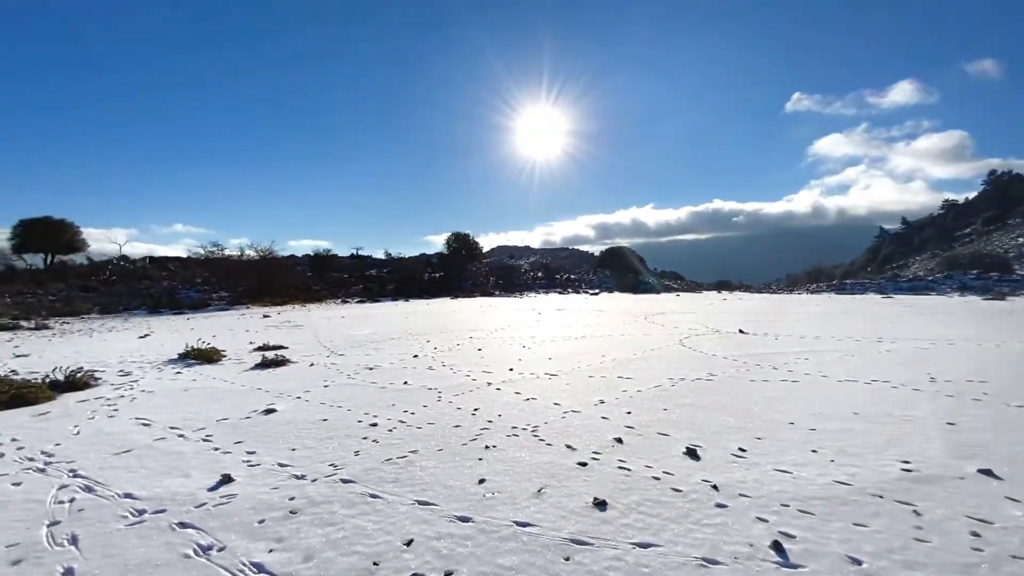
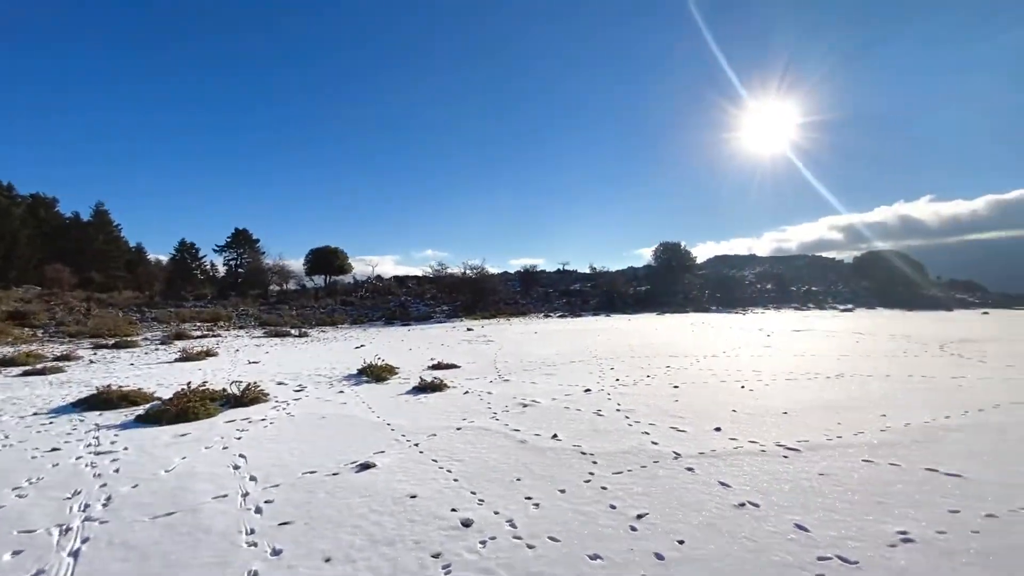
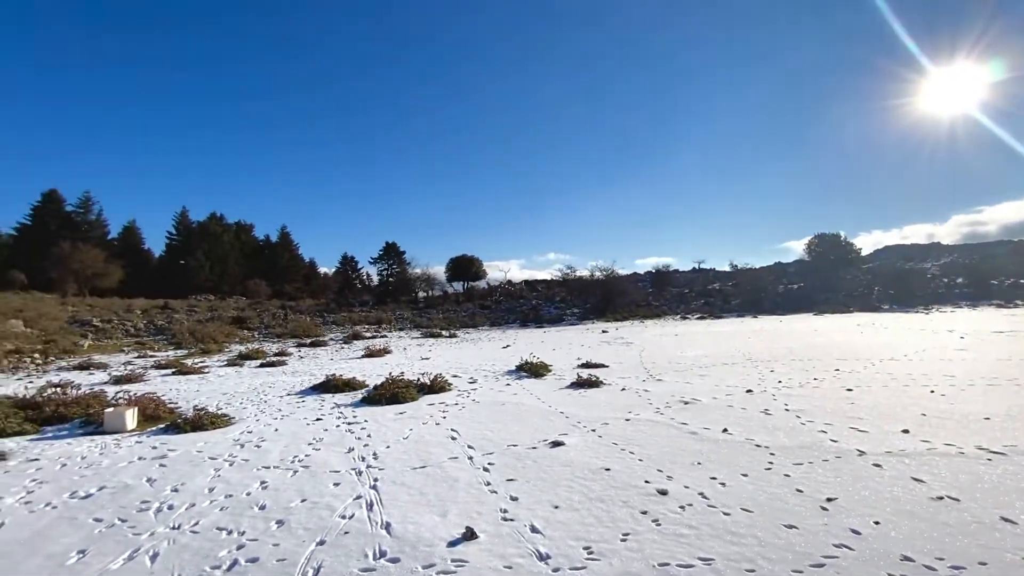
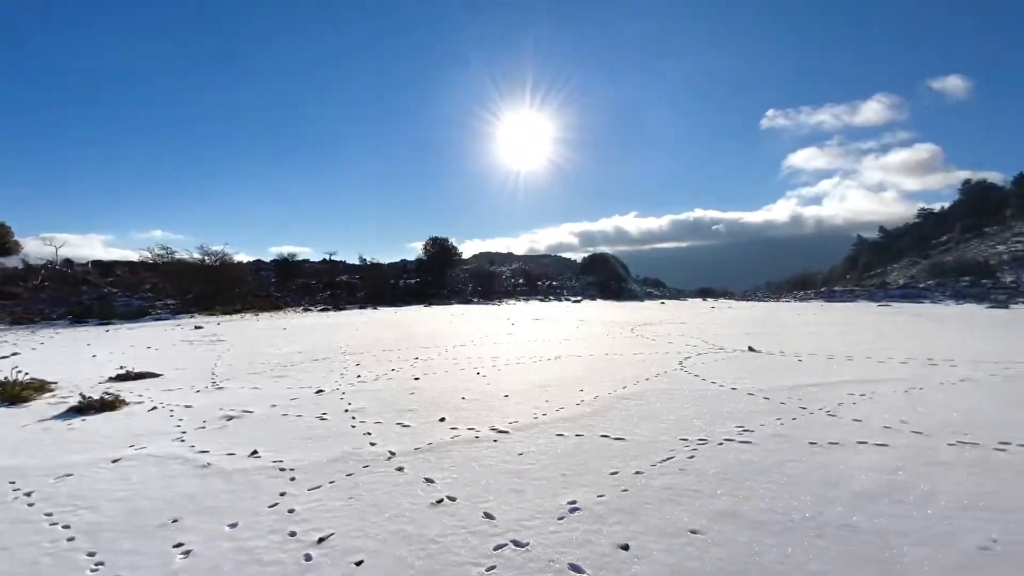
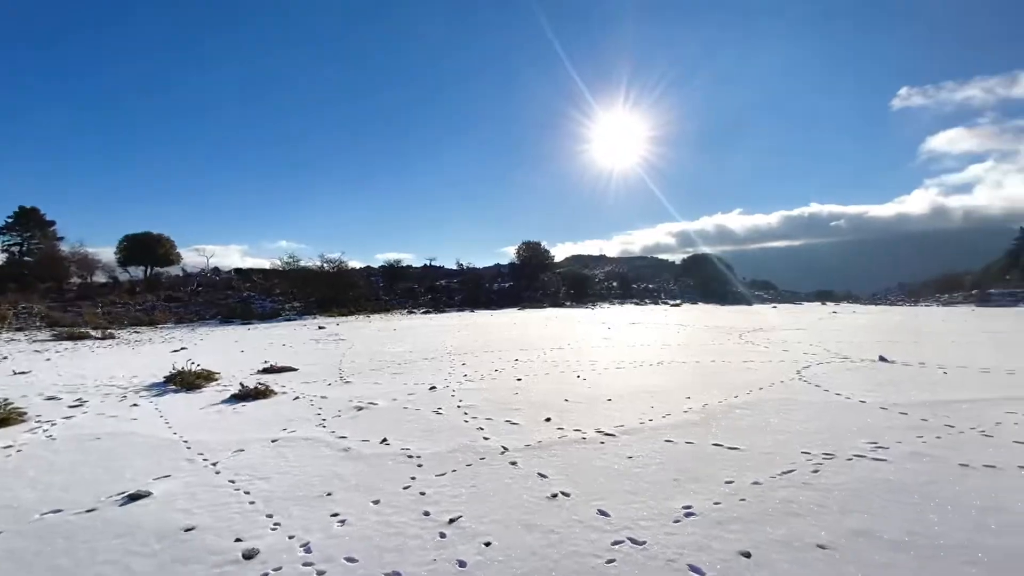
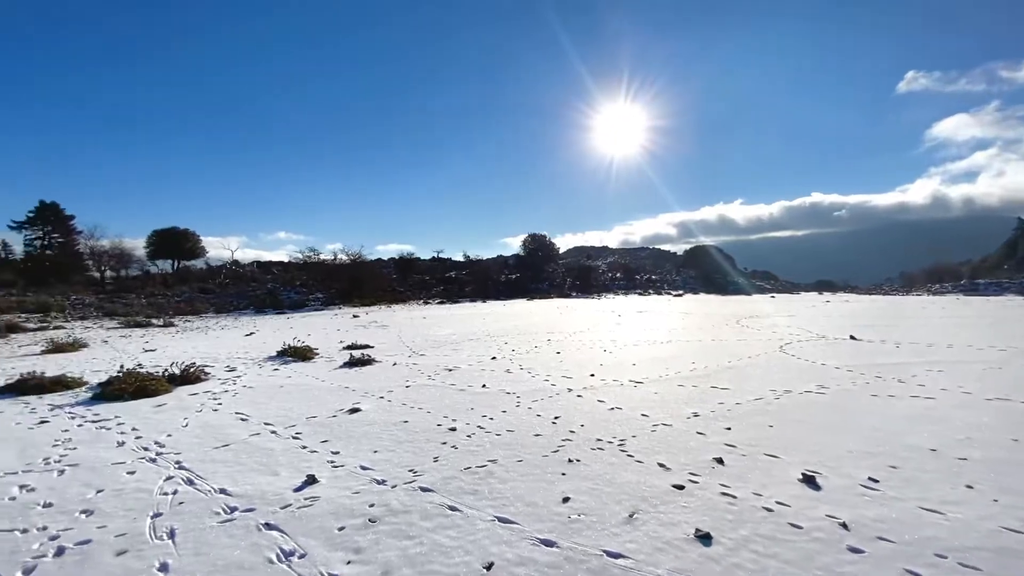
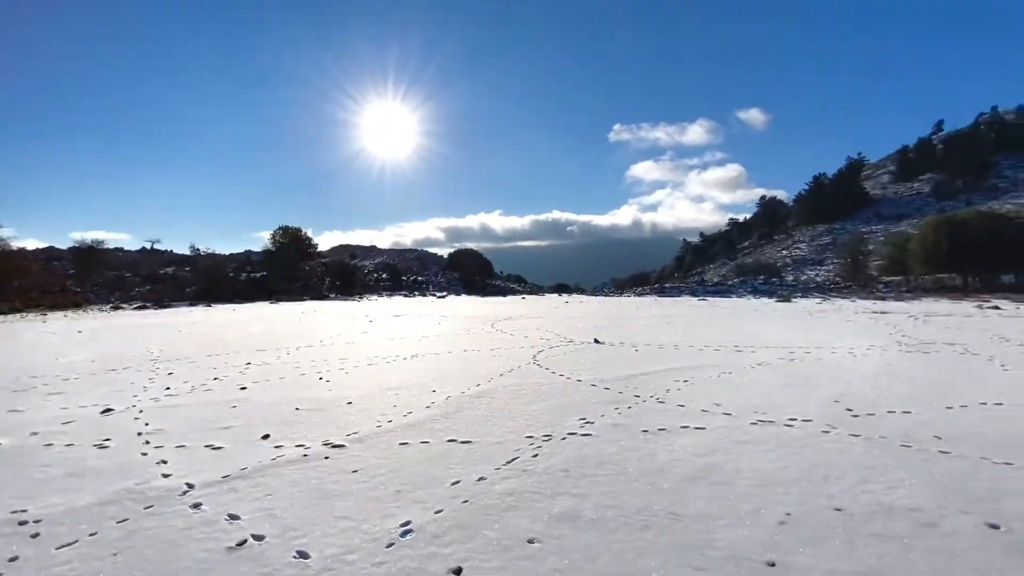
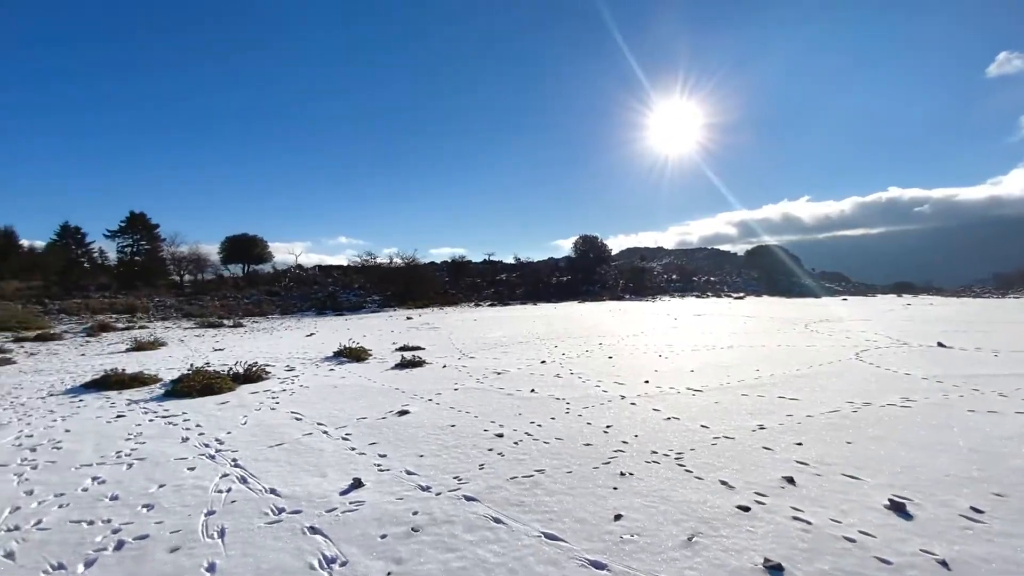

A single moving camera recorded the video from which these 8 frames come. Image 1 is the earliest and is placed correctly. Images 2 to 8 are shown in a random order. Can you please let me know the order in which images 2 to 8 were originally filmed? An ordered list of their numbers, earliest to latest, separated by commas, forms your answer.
6, 8, 3, 2, 5, 4, 7
